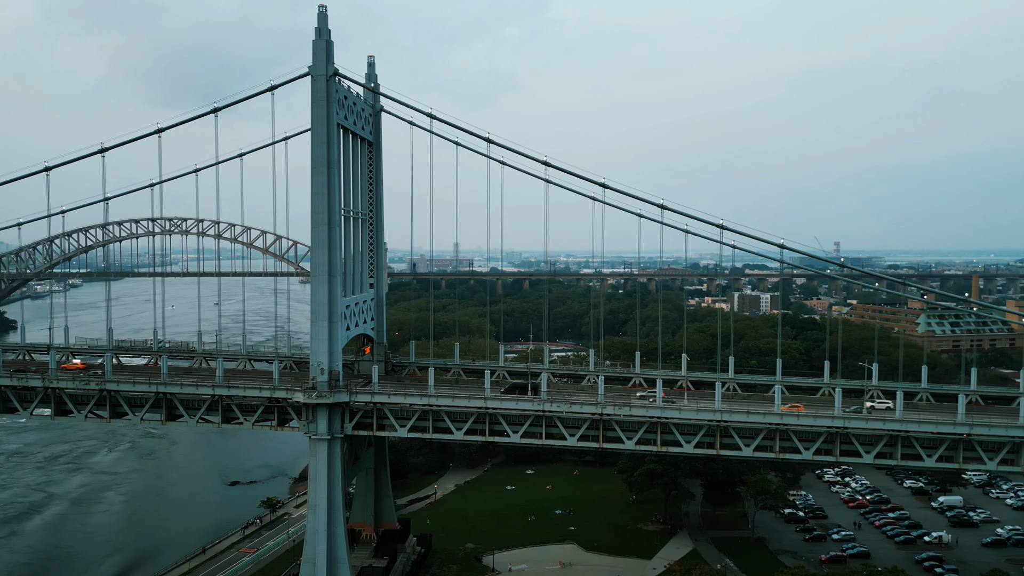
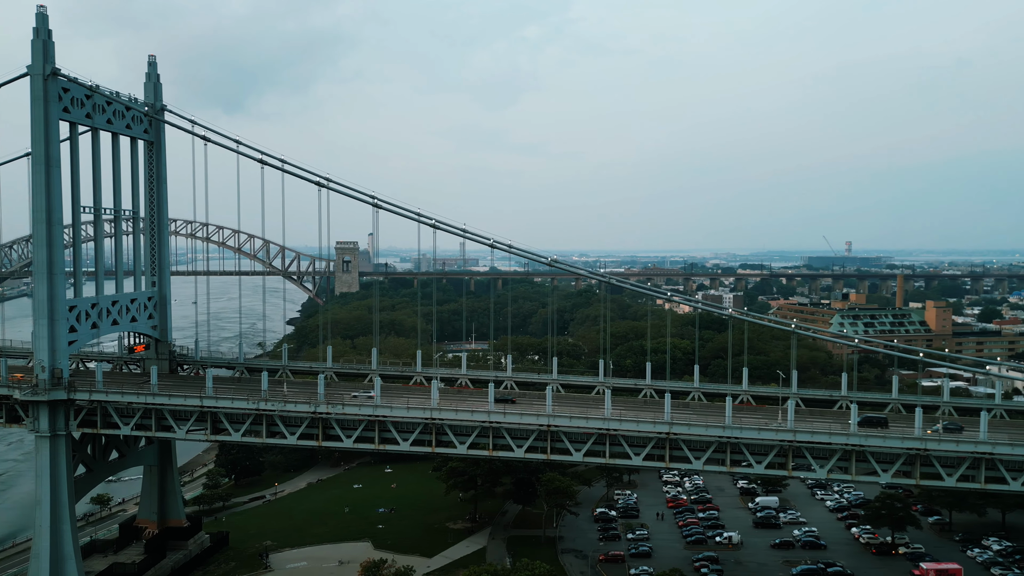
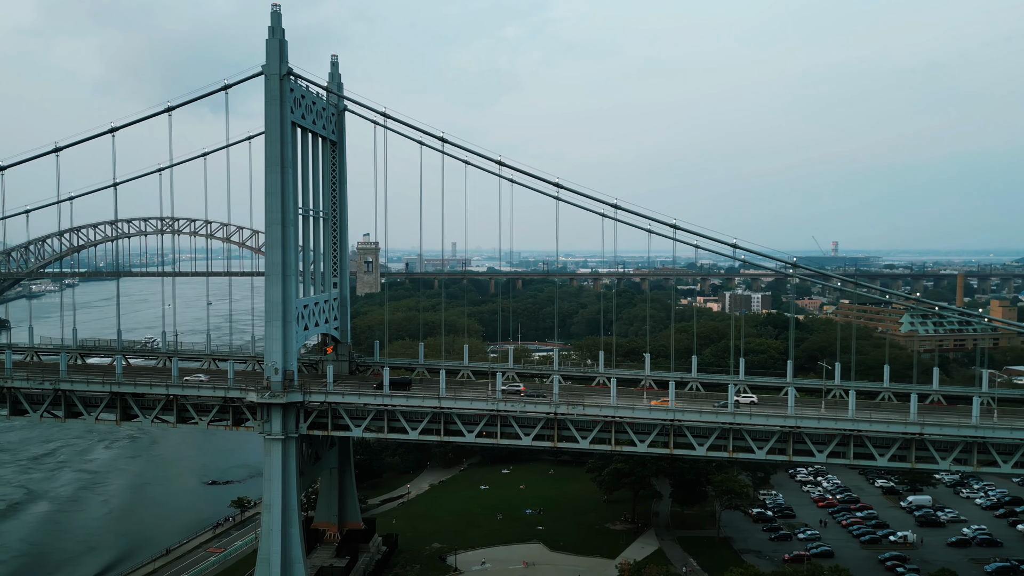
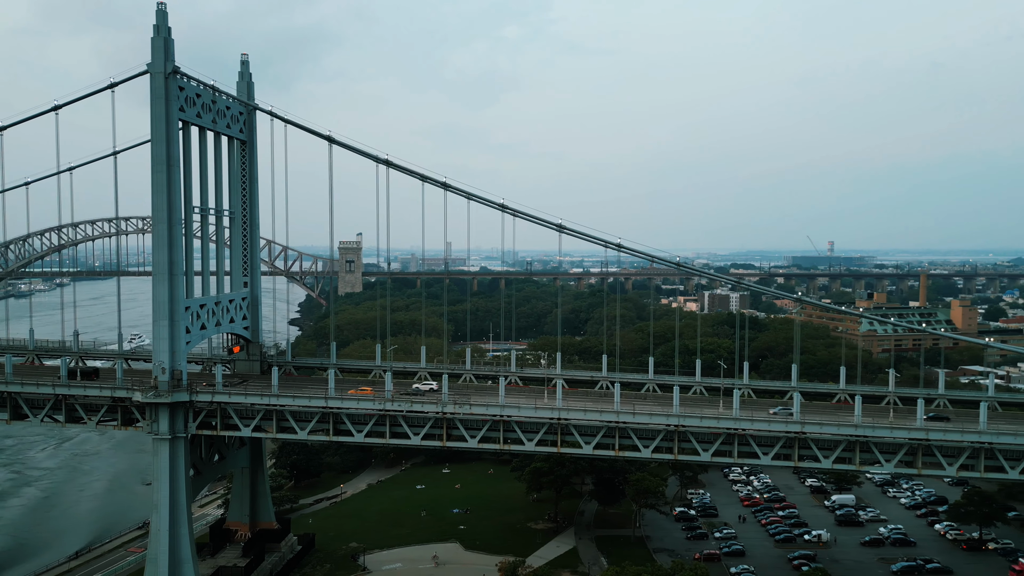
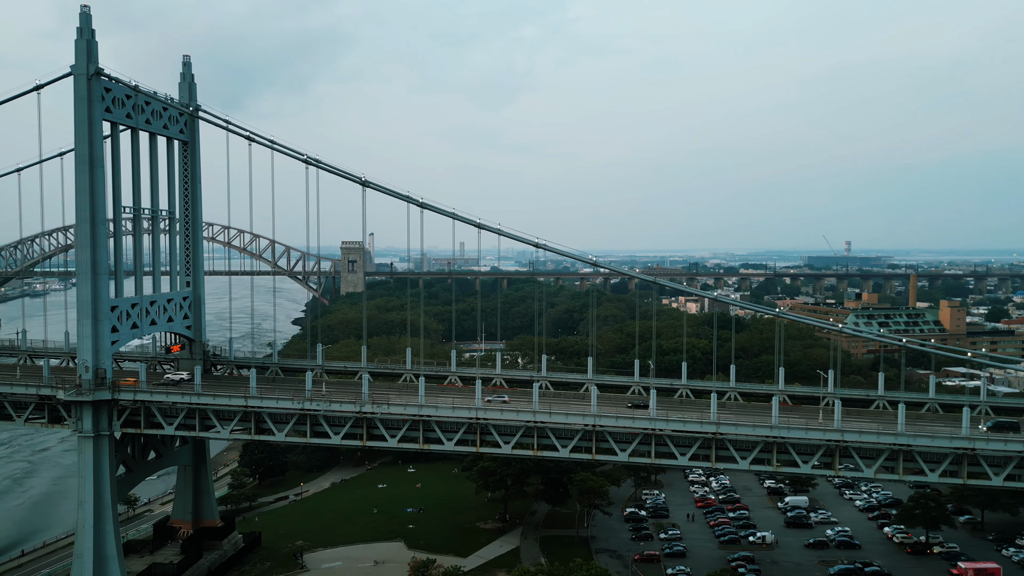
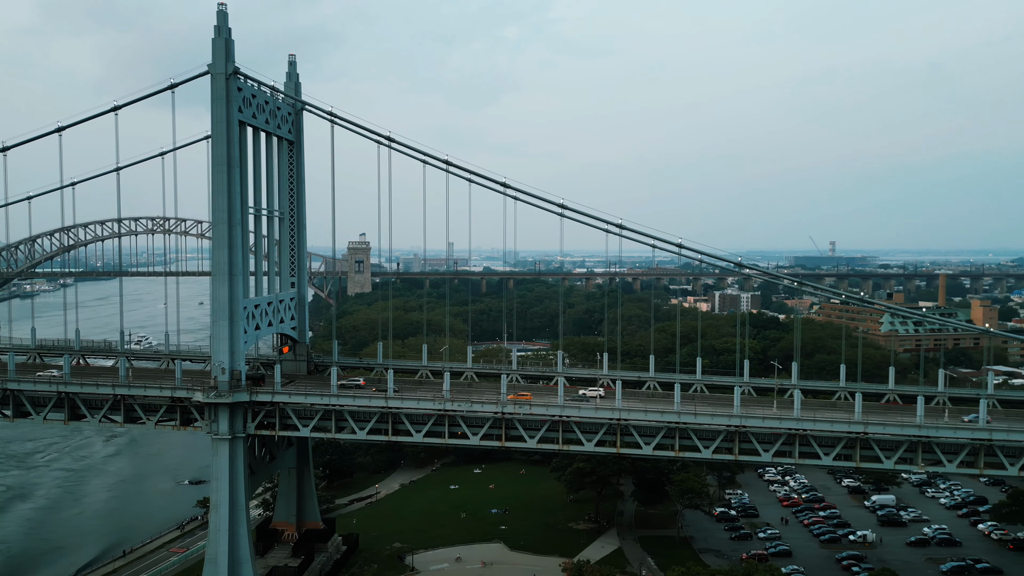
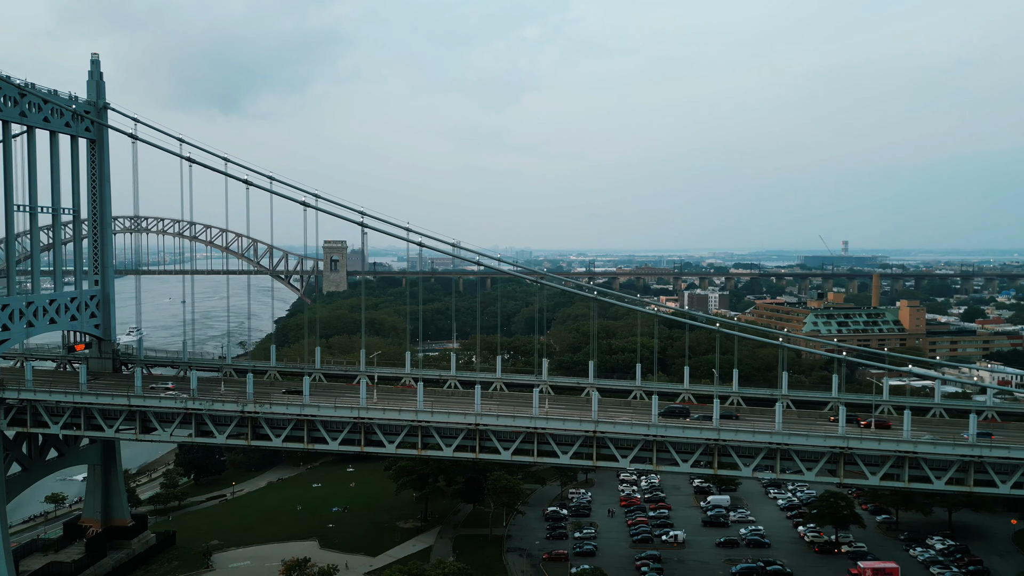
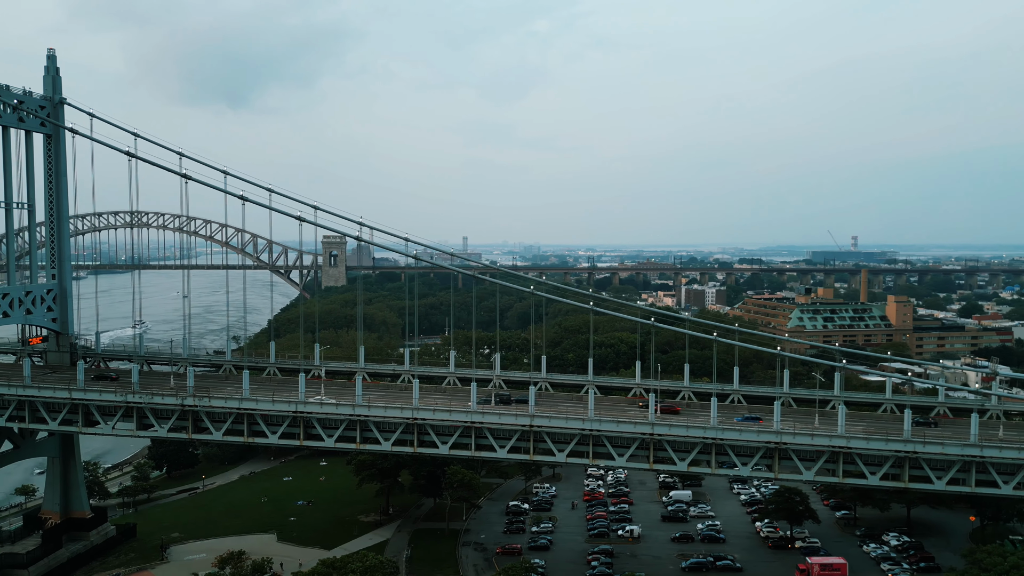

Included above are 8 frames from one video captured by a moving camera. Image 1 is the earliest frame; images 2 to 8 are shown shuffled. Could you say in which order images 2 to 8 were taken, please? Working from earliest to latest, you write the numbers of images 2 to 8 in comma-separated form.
3, 6, 4, 5, 2, 7, 8
